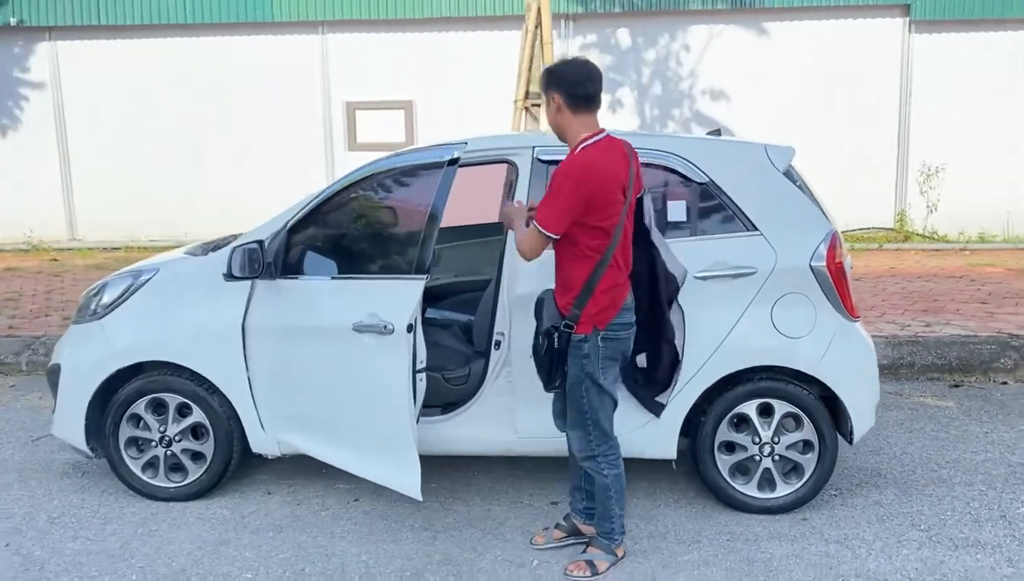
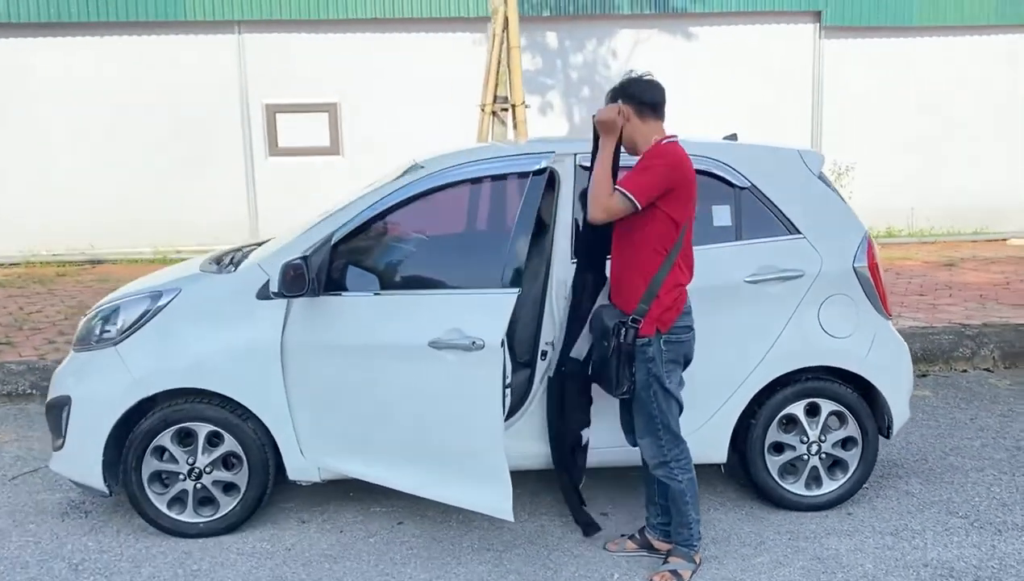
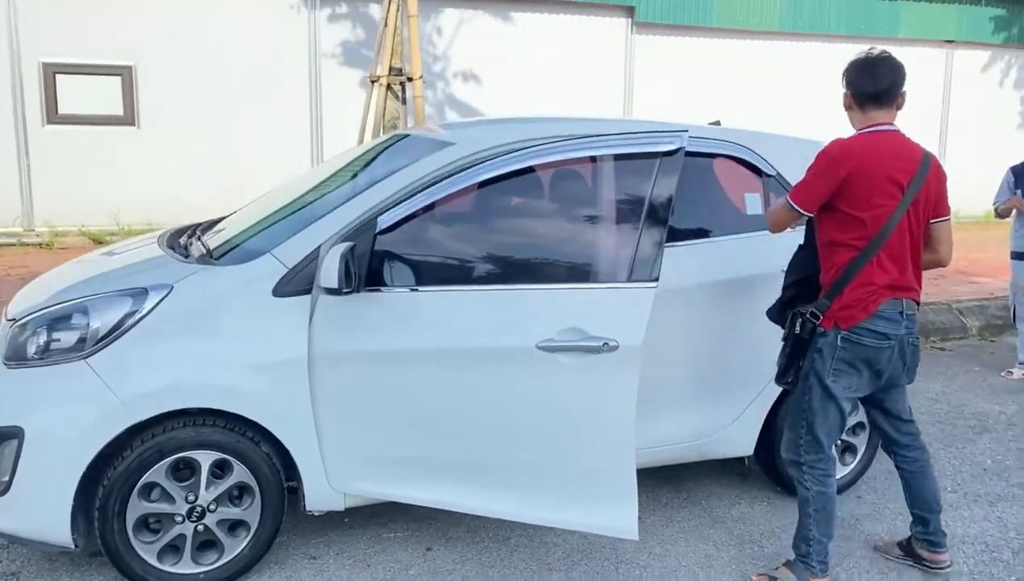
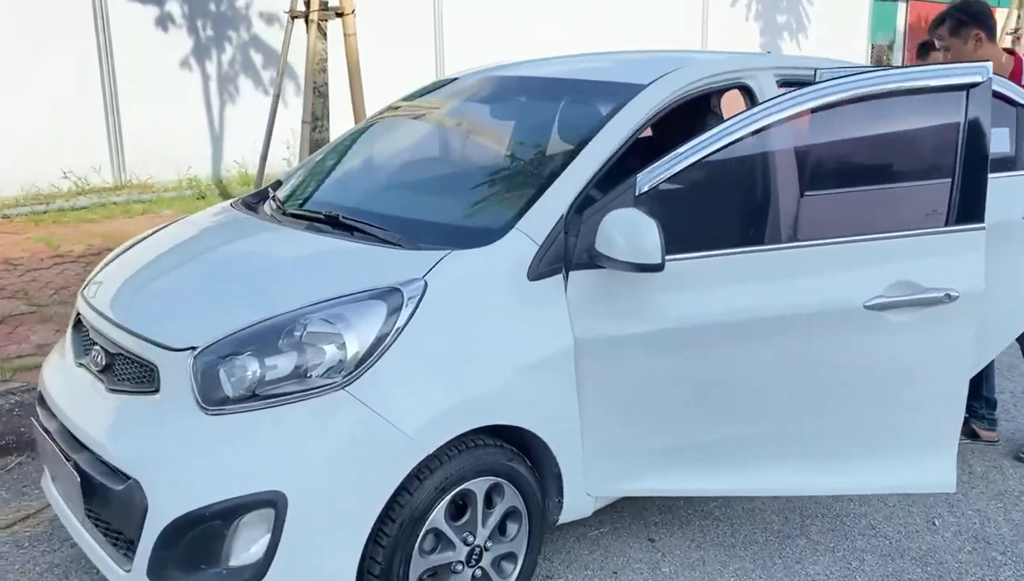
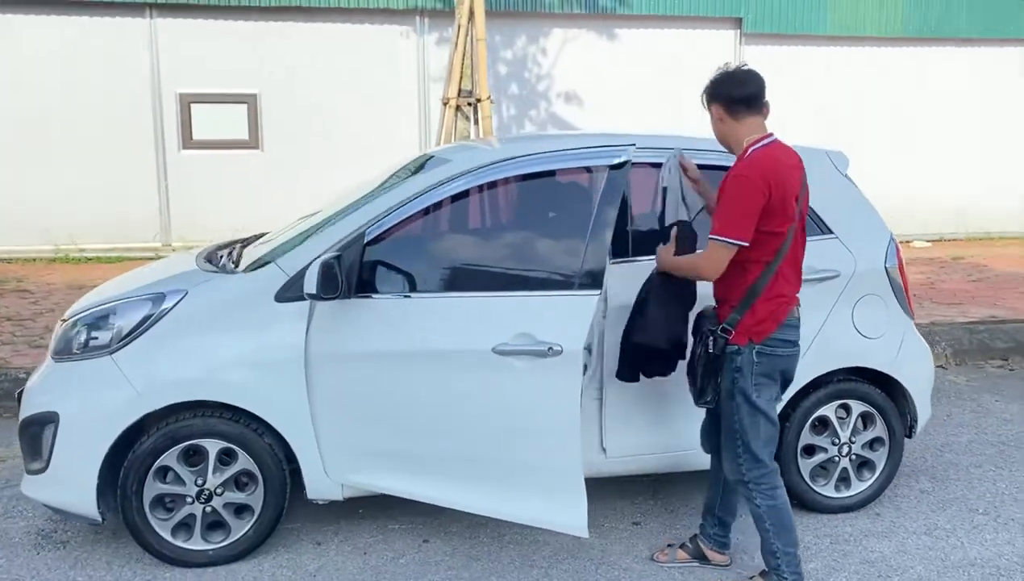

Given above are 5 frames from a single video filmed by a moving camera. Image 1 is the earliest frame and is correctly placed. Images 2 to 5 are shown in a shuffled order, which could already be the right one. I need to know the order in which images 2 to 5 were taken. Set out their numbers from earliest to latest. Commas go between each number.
2, 5, 3, 4
